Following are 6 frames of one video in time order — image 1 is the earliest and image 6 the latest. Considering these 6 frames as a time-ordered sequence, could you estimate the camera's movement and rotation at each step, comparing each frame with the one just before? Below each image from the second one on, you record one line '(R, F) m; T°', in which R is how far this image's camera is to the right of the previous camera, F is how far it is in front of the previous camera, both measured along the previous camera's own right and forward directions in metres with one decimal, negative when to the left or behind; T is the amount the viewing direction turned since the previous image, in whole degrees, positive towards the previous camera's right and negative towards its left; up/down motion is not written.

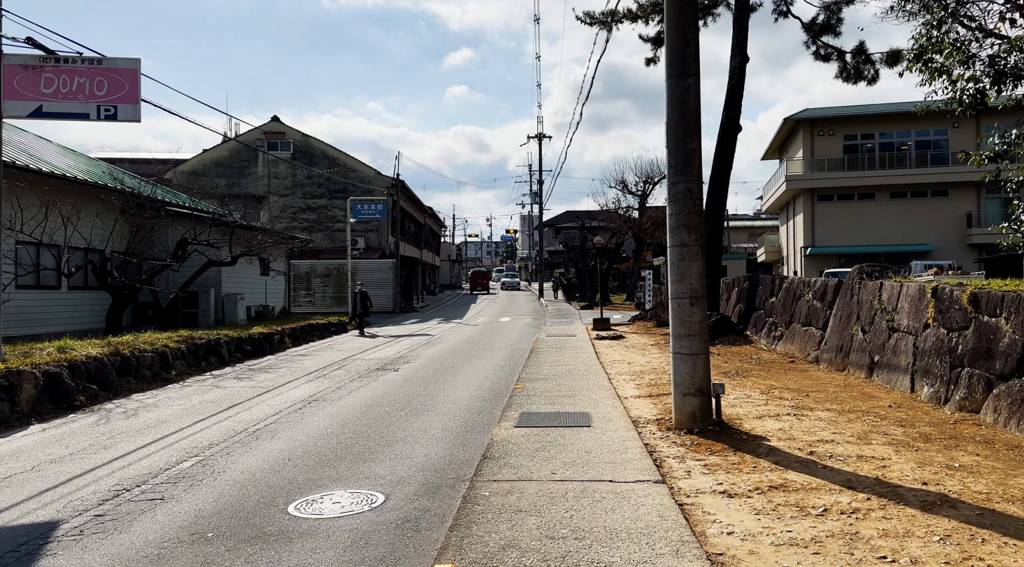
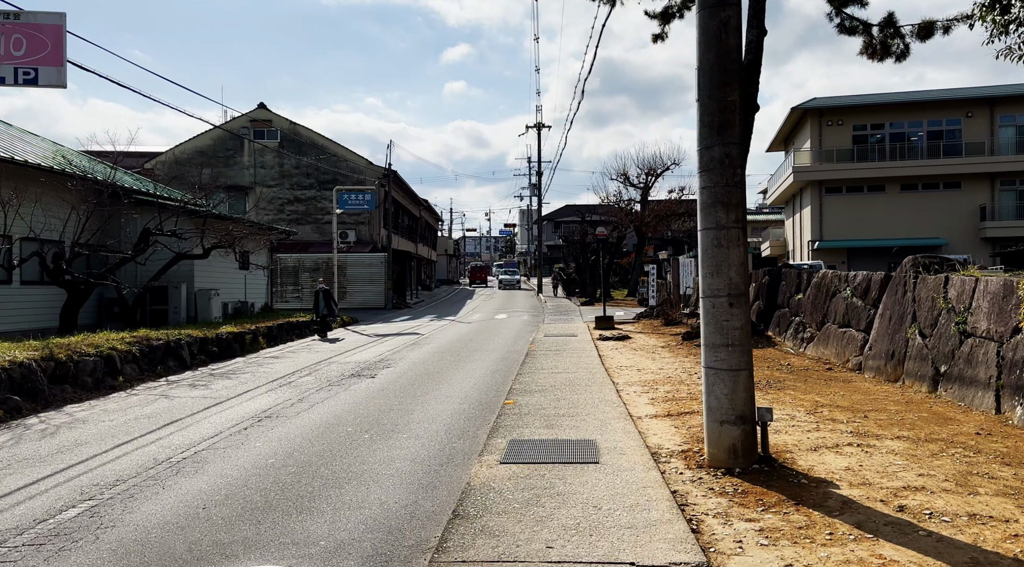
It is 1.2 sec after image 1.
(+0.1, +1.6) m; 0°
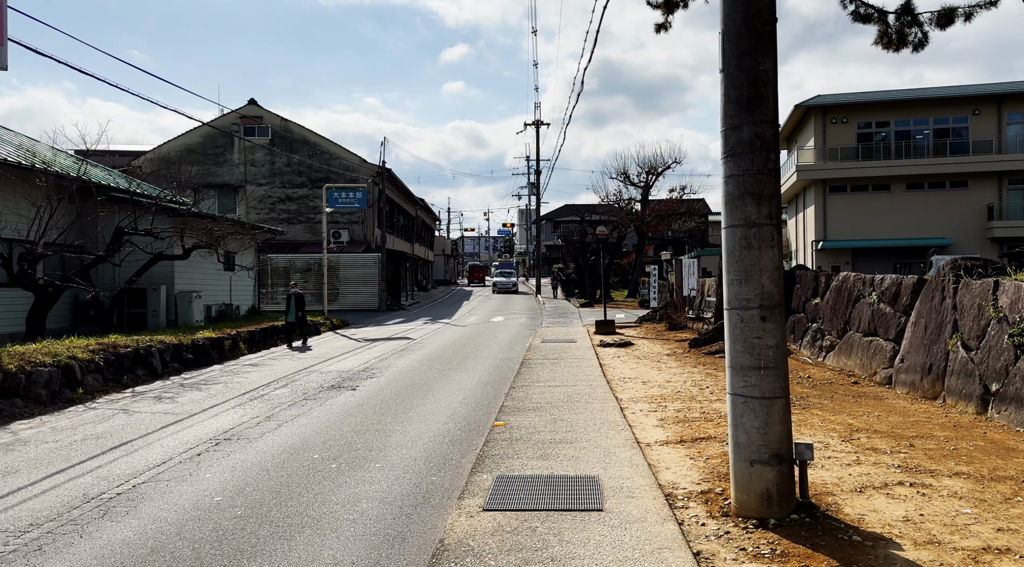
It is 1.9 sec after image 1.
(+0.1, +0.9) m; 0°
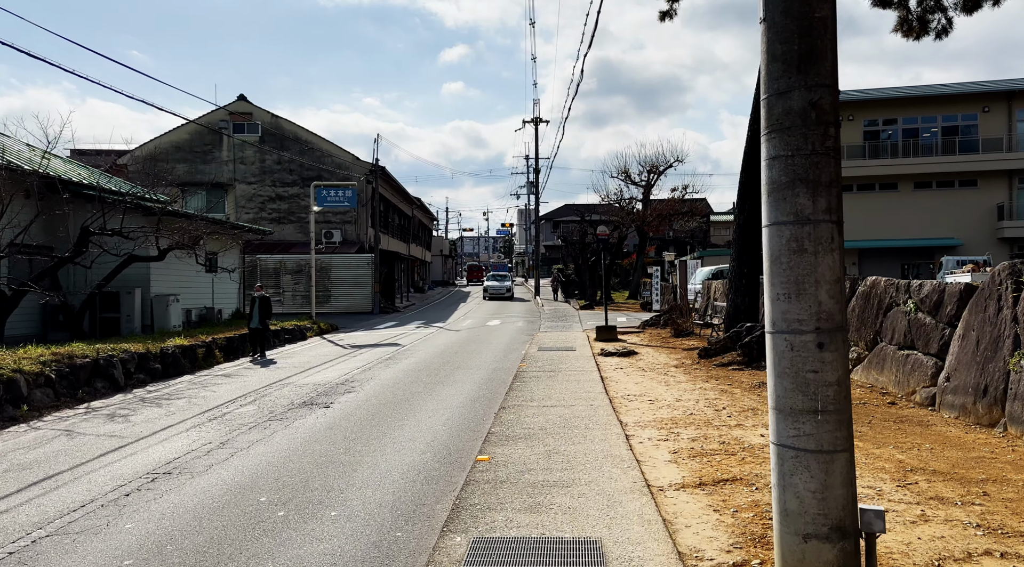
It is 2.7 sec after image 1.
(+0.1, +1.1) m; 0°
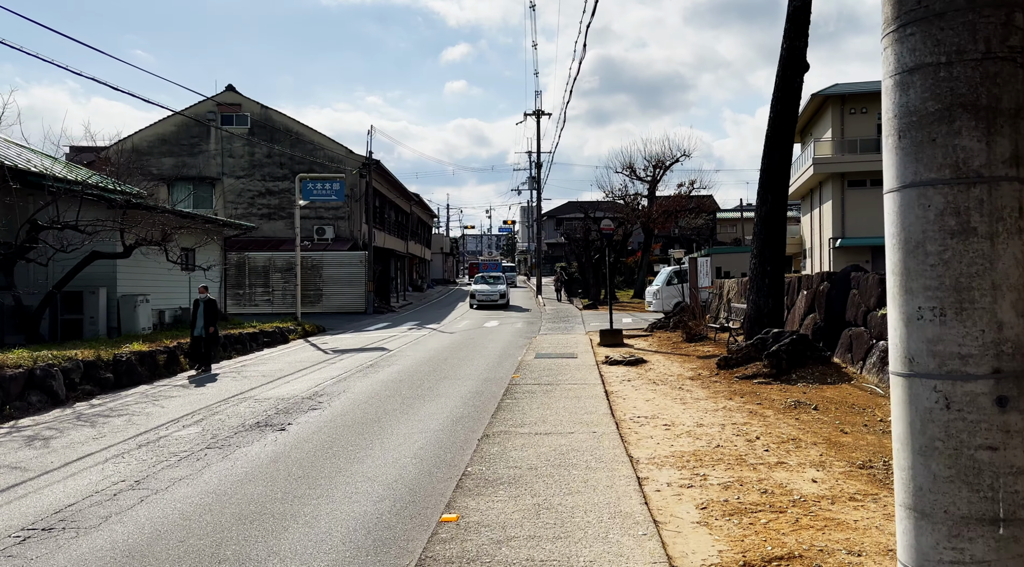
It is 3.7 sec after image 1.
(+0.2, +1.4) m; 0°
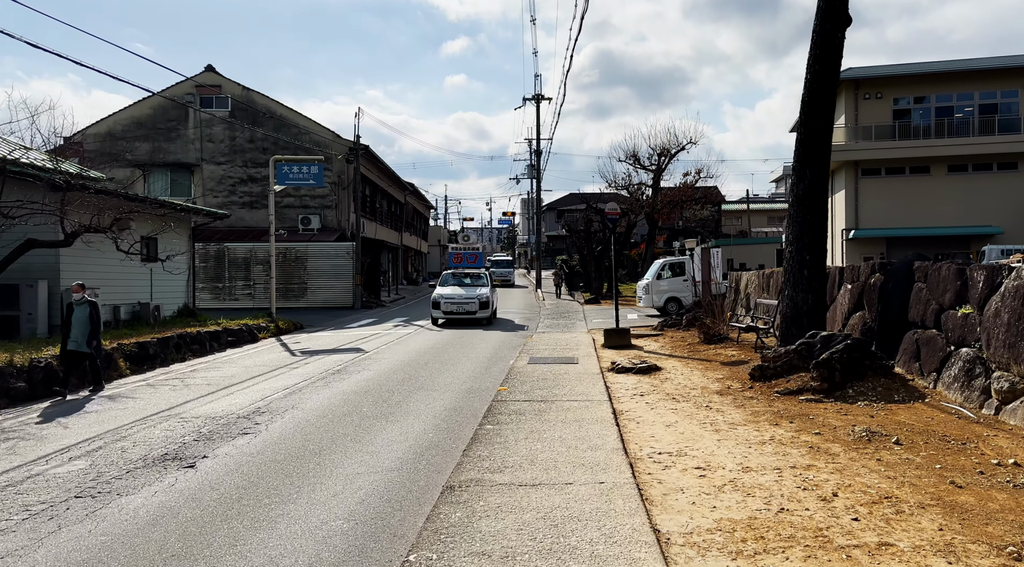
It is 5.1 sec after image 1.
(+0.2, +1.9) m; 0°
